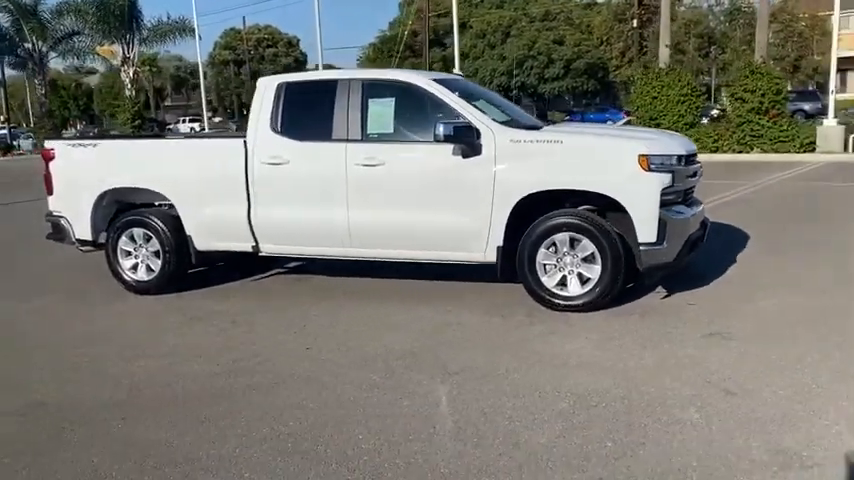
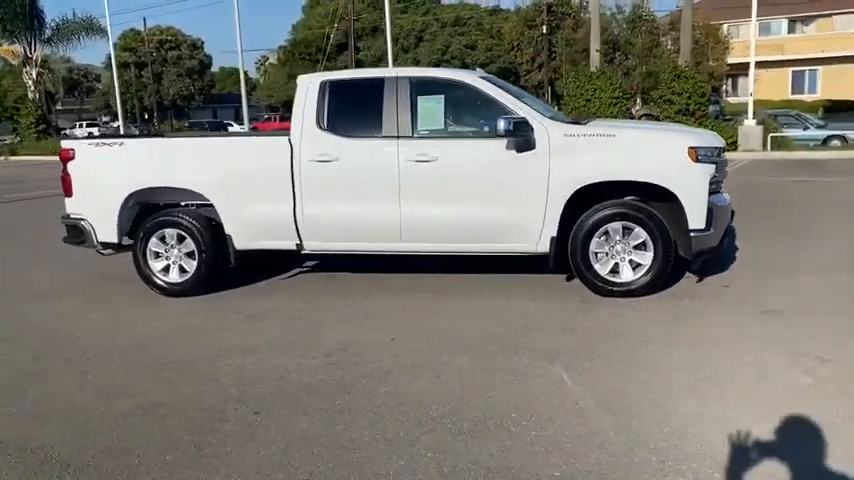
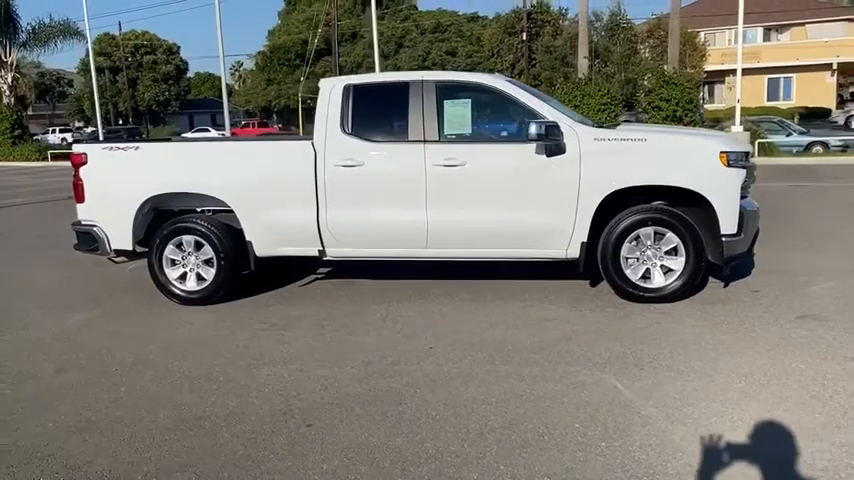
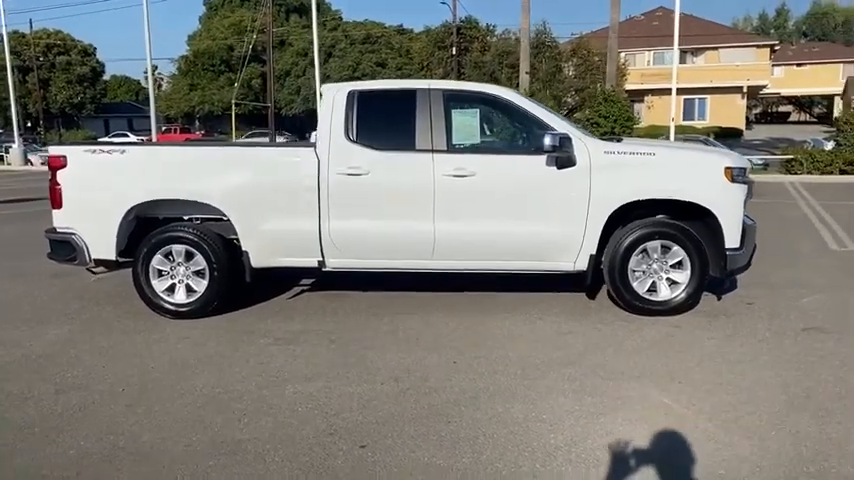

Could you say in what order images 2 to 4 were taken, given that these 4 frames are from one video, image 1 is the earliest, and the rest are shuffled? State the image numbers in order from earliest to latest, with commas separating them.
2, 3, 4
